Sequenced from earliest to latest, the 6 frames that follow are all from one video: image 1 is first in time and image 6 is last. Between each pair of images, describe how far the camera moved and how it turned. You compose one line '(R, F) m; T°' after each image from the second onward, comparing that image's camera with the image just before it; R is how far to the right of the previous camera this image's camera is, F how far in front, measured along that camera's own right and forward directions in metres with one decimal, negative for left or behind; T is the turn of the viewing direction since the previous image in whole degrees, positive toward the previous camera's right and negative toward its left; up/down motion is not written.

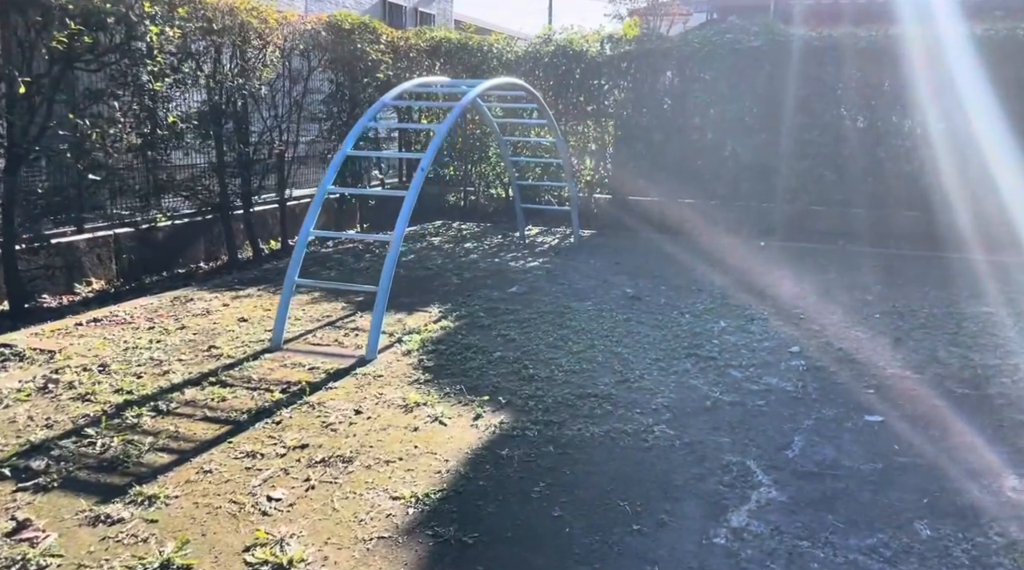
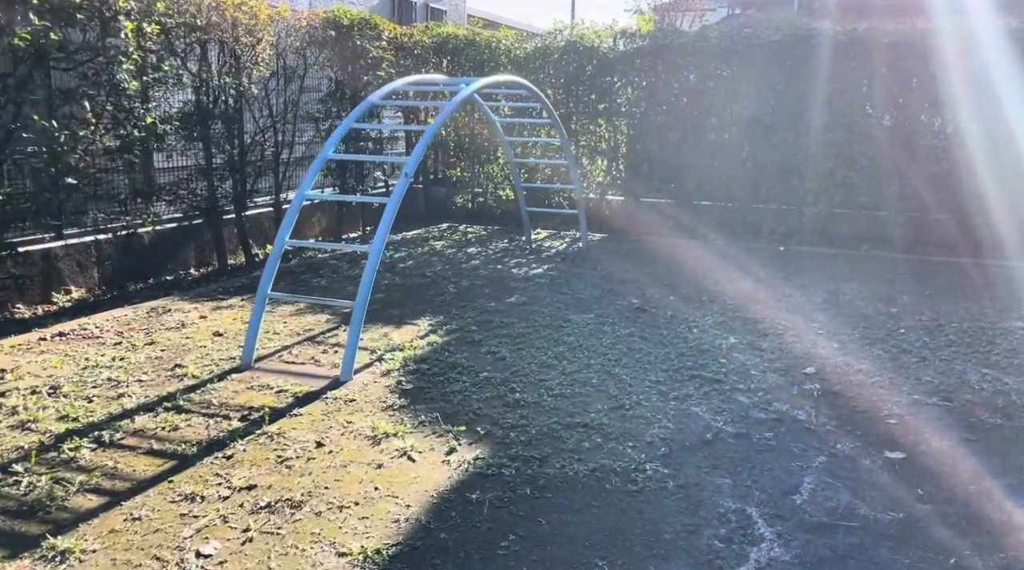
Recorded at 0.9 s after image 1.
(+0.2, +0.4) m; -2°
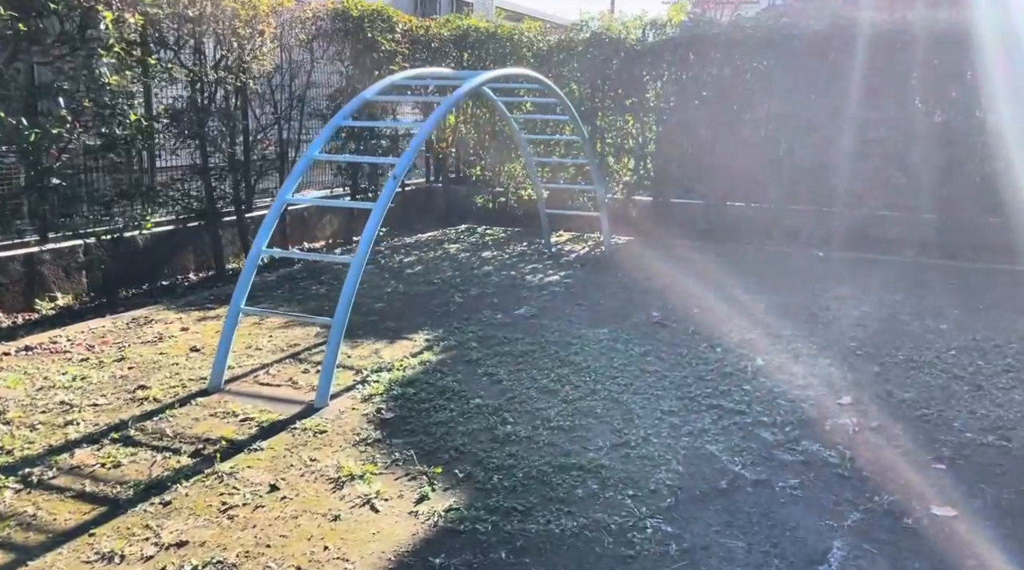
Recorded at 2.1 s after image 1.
(+0.2, +0.5) m; -3°
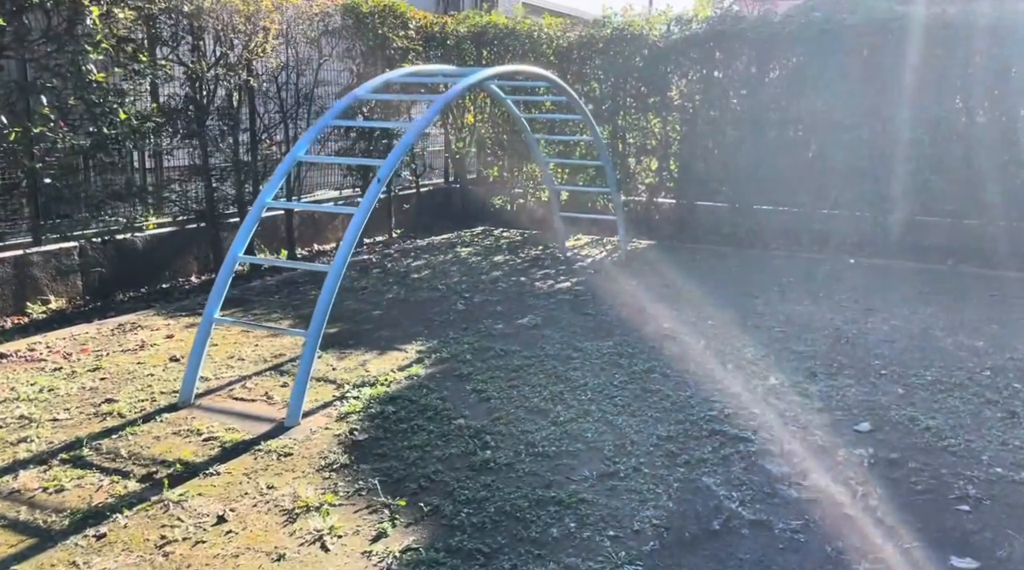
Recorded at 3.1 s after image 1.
(+0.2, +0.3) m; -2°
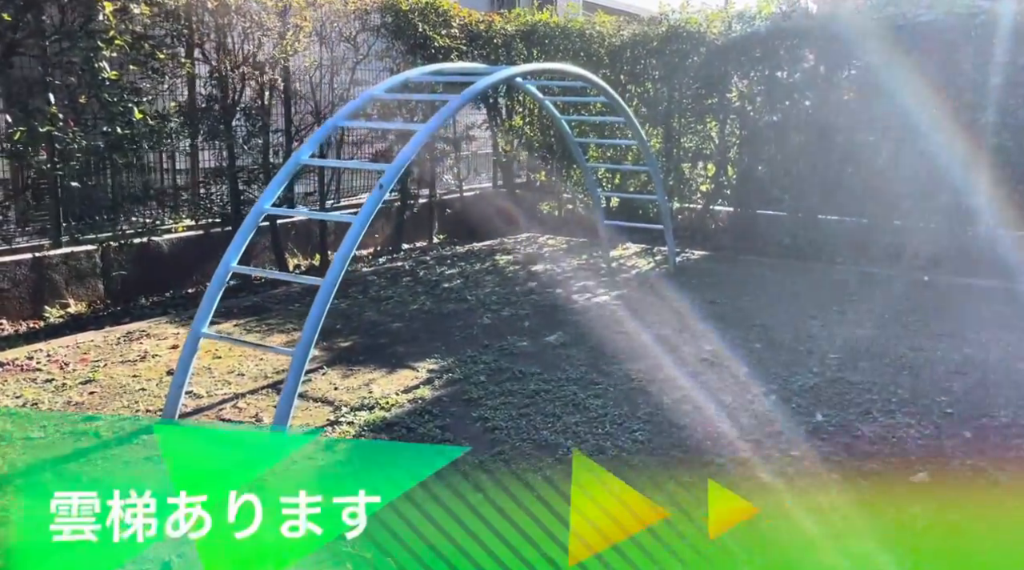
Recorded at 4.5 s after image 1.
(+0.2, +0.4) m; -4°
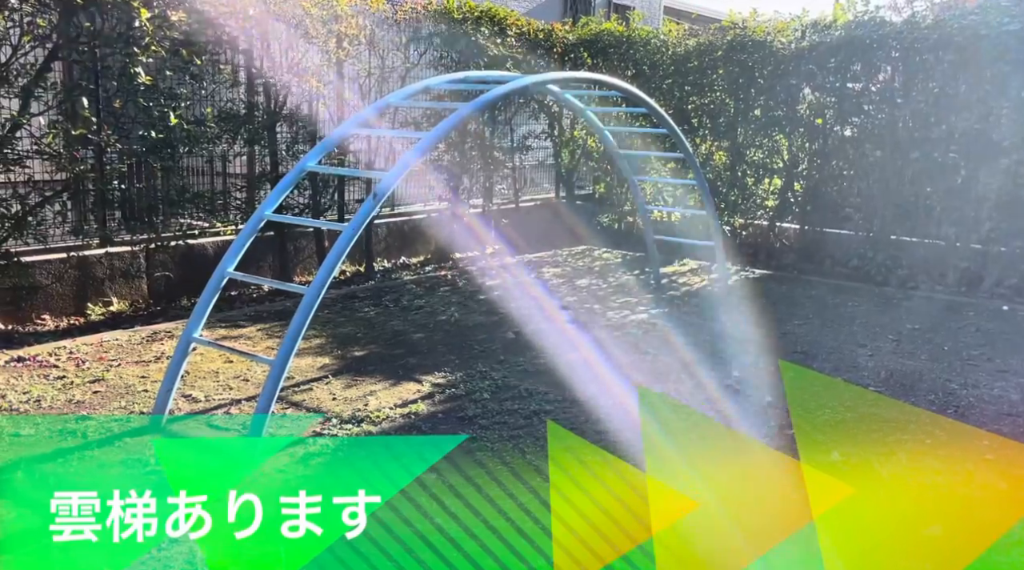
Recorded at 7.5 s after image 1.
(+0.4, +0.2) m; -6°
